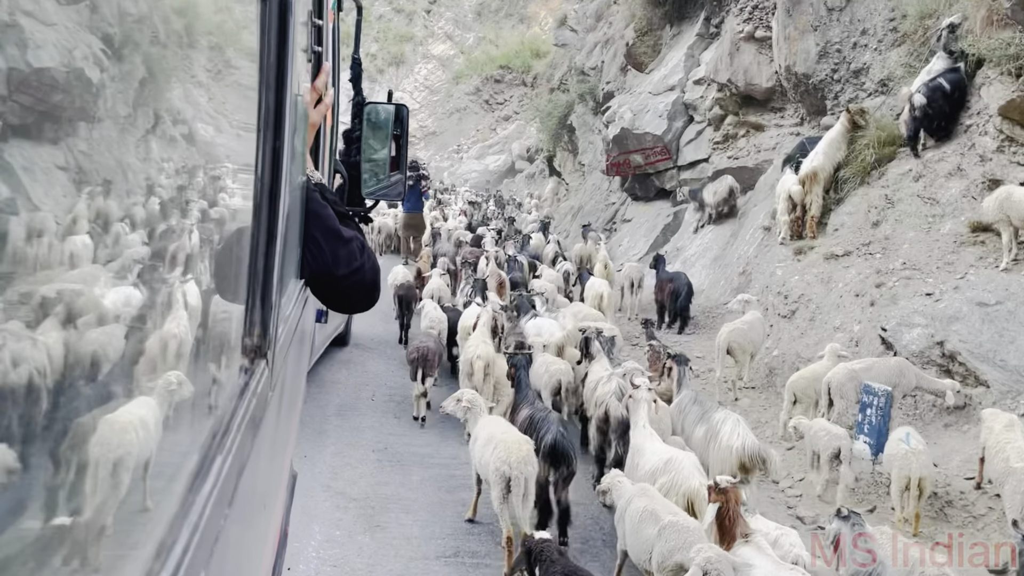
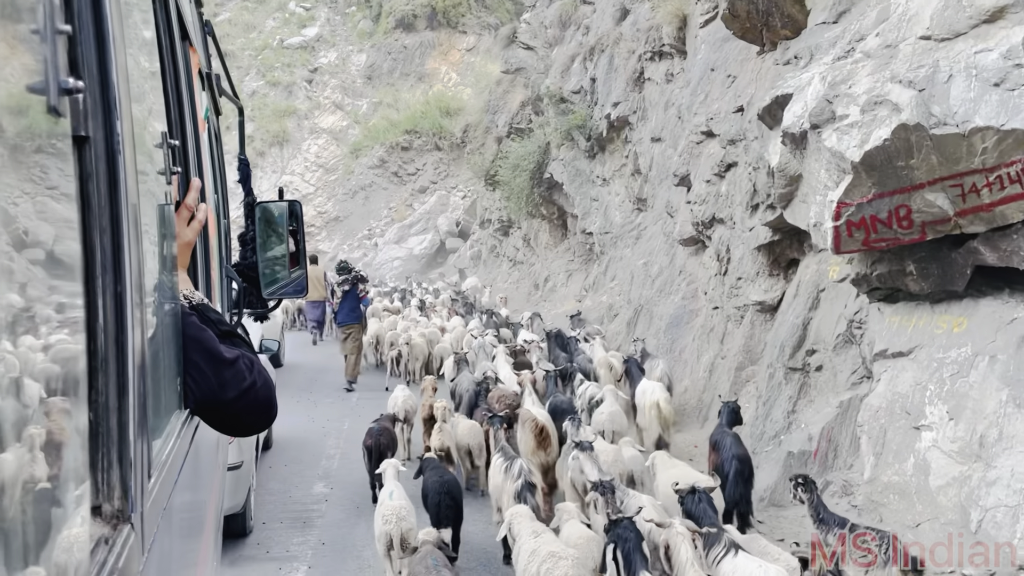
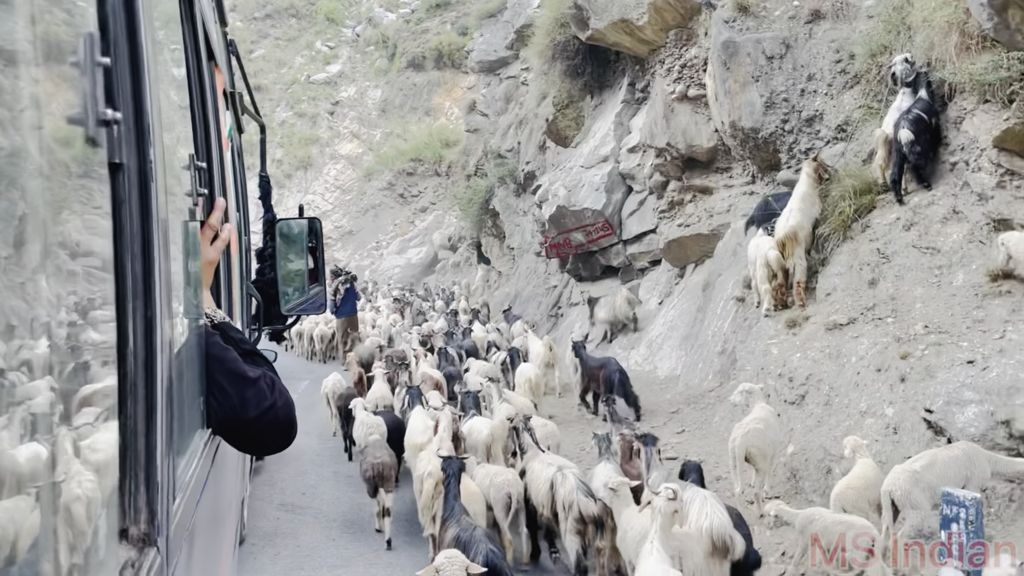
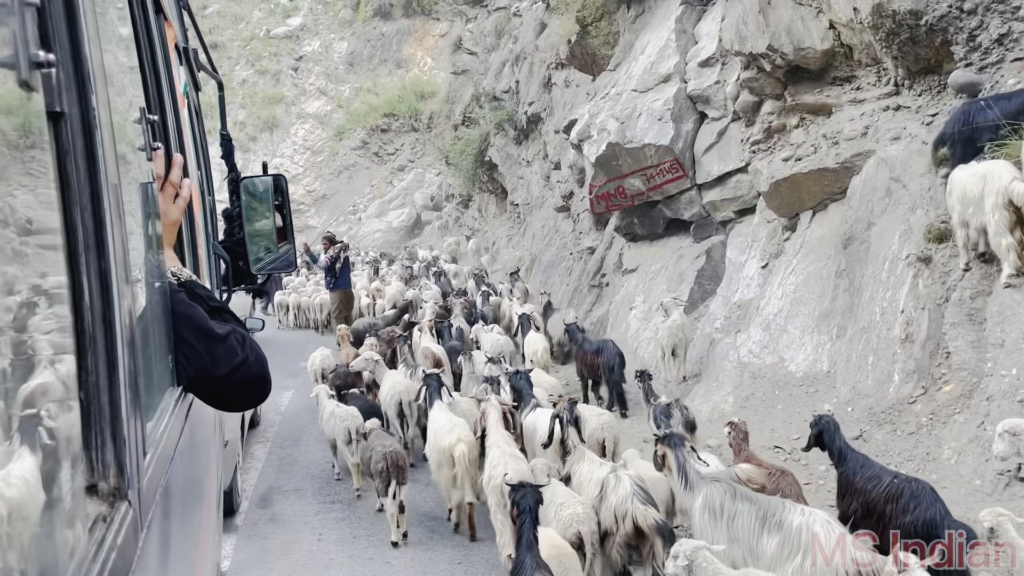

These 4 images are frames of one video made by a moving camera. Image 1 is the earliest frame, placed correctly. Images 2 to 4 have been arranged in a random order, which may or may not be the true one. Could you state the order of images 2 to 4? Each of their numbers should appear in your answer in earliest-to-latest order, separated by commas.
3, 4, 2
